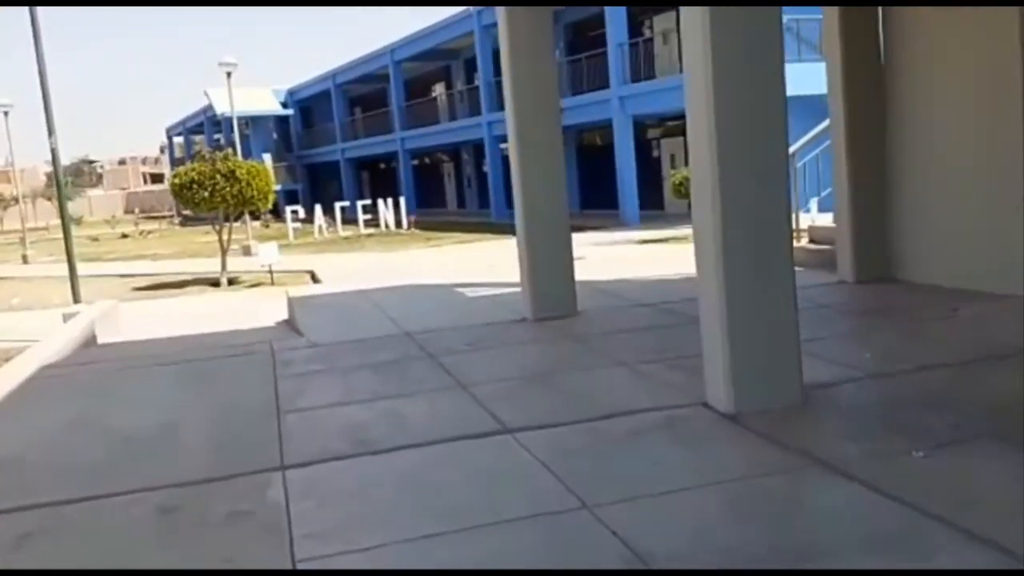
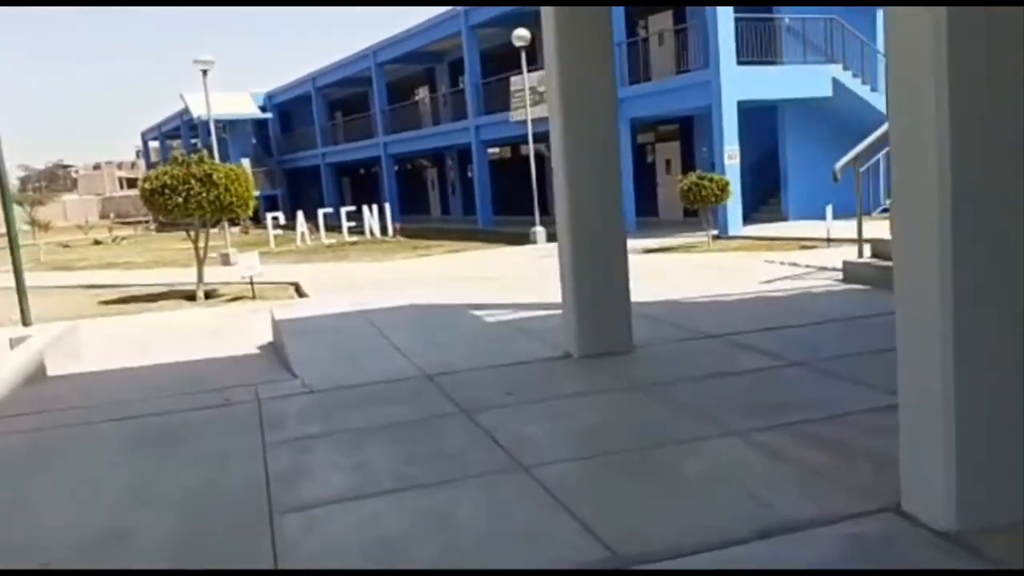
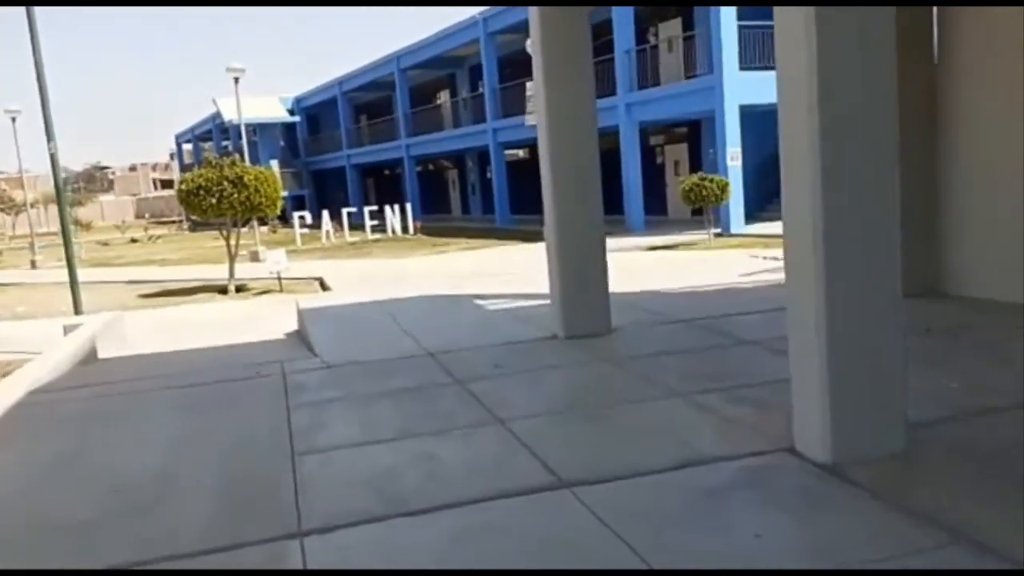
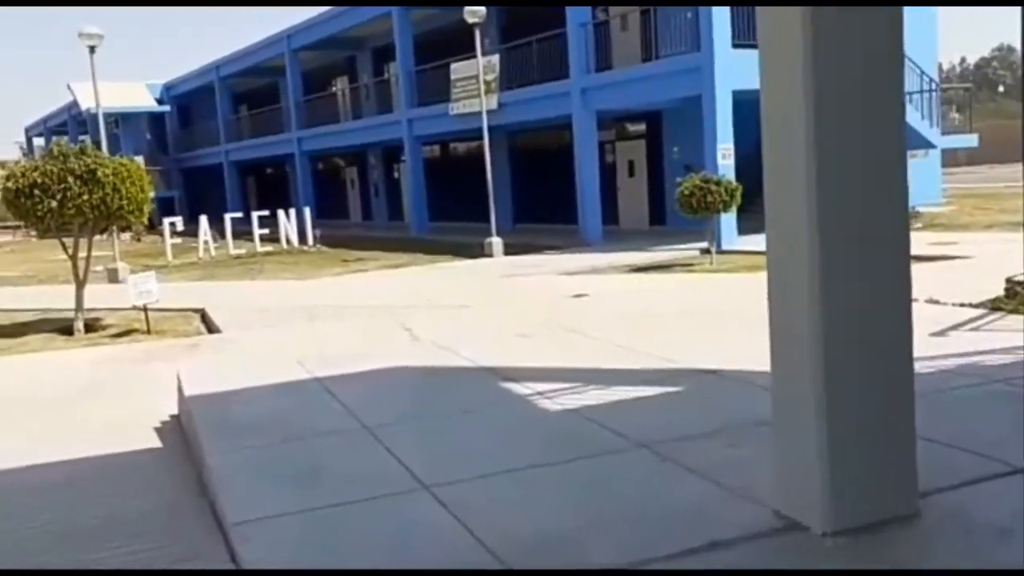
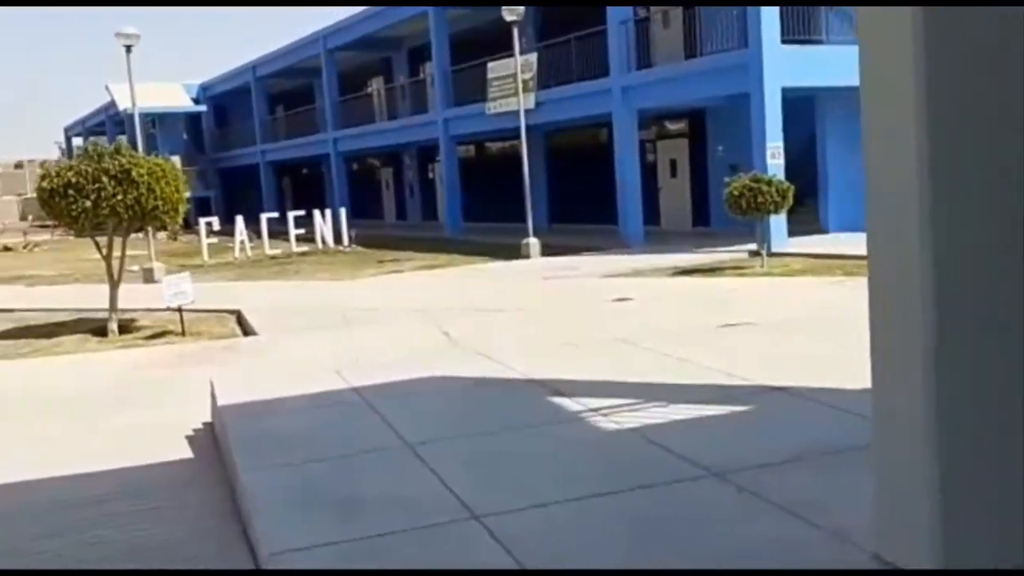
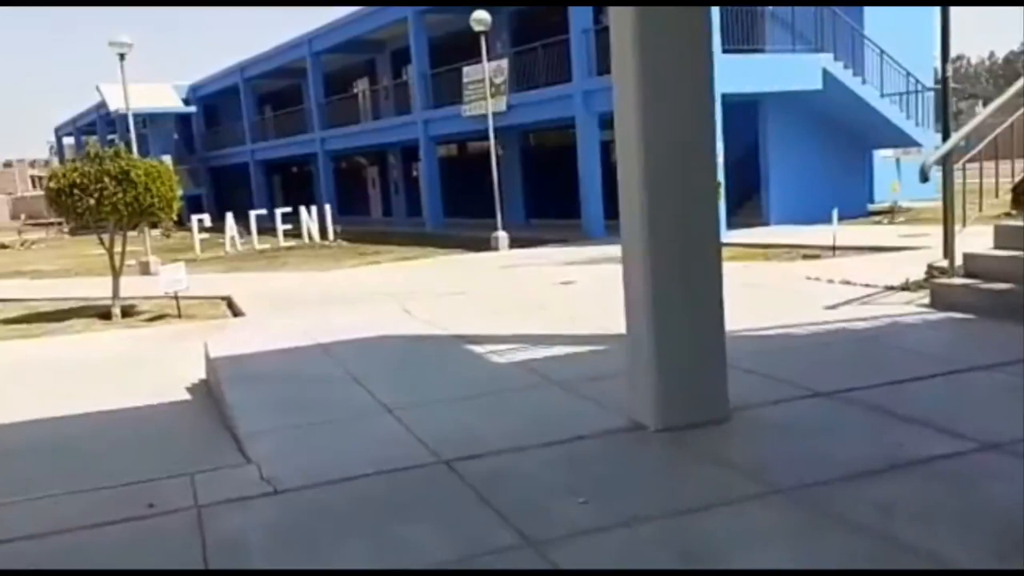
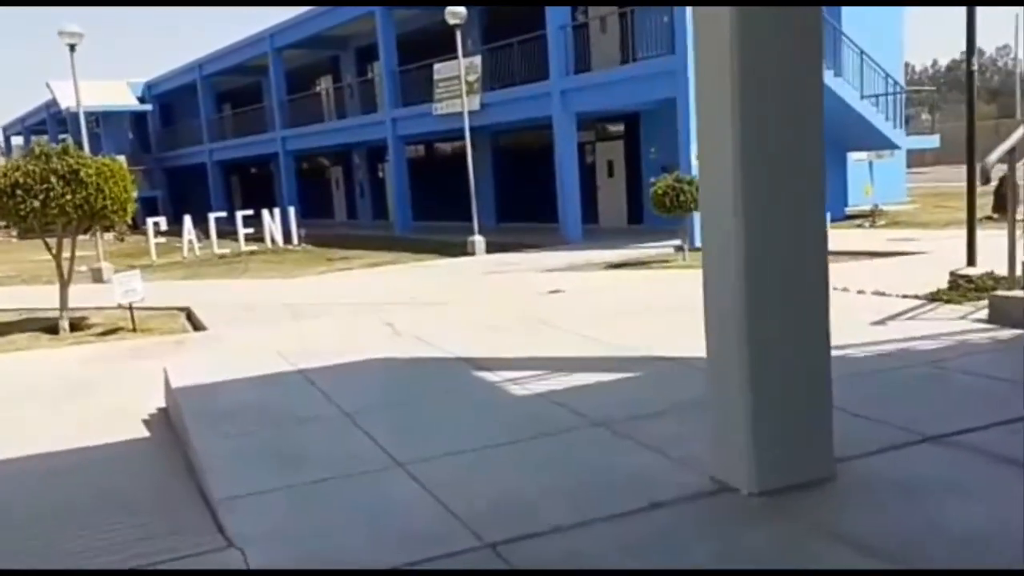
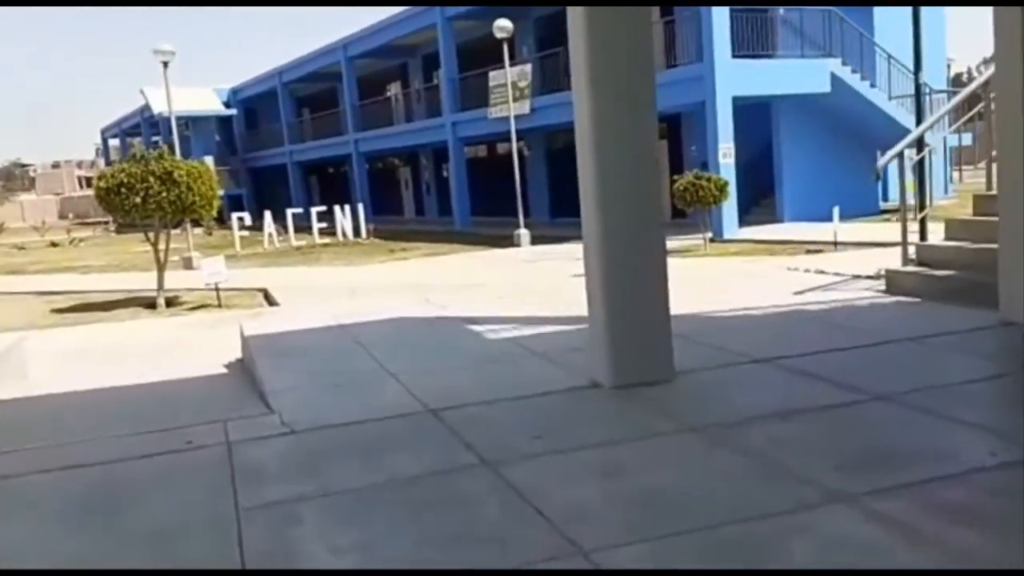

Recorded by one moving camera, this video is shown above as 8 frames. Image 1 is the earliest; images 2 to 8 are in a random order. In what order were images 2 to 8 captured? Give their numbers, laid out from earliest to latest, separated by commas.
3, 2, 8, 6, 7, 4, 5
